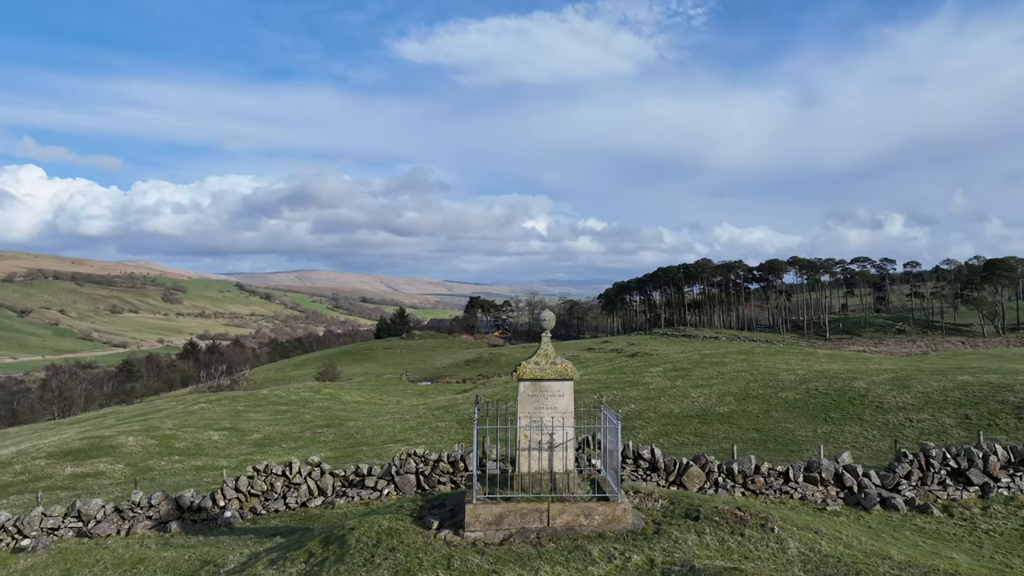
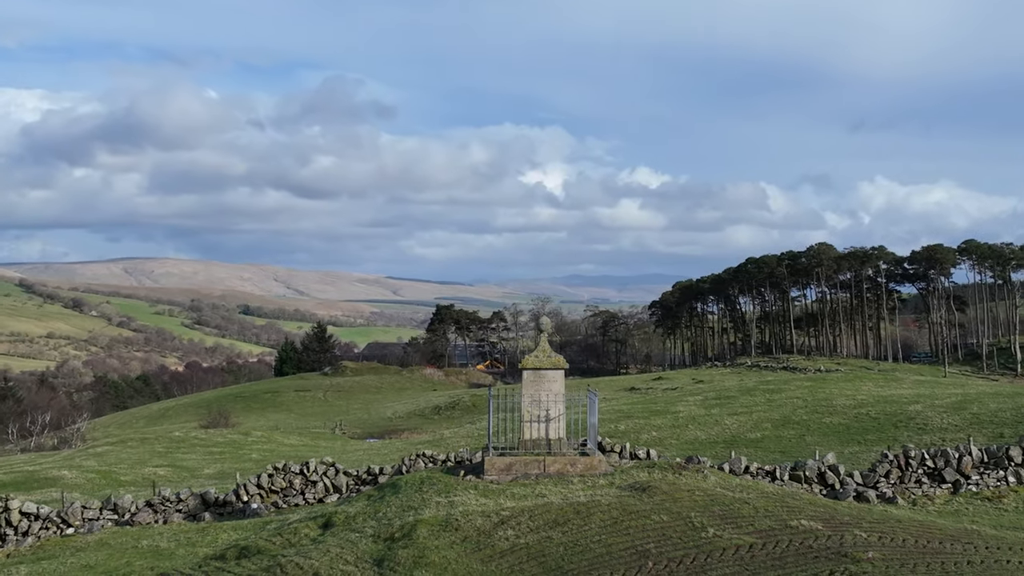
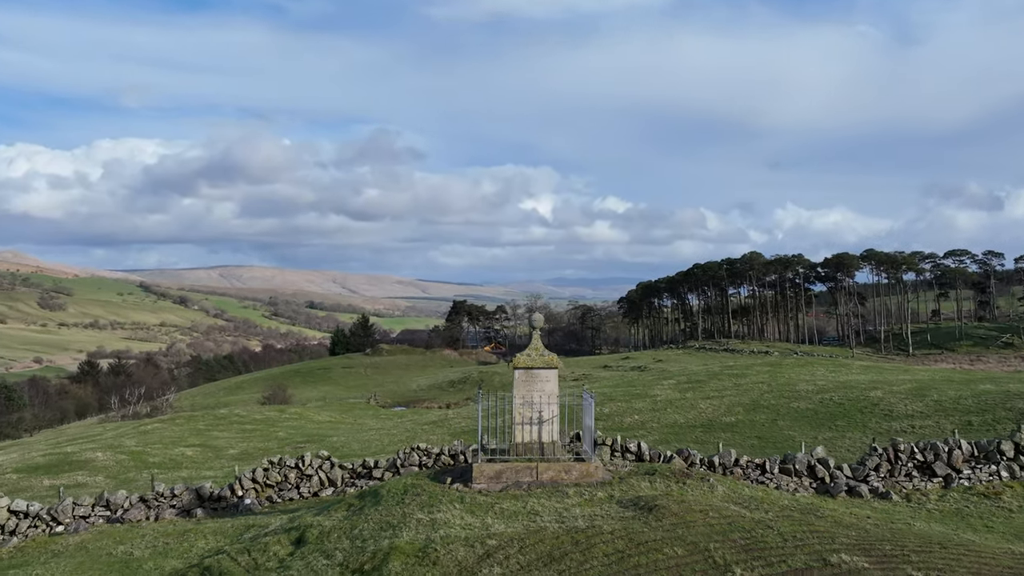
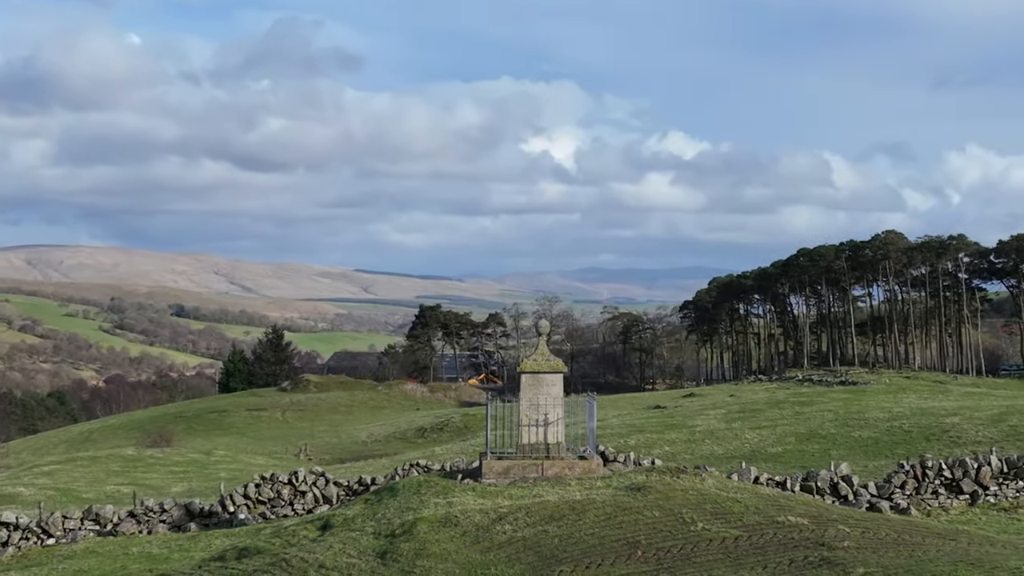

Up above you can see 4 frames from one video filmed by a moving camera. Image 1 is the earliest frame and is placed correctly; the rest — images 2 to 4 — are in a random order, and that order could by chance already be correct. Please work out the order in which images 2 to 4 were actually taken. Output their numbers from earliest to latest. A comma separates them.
3, 2, 4
